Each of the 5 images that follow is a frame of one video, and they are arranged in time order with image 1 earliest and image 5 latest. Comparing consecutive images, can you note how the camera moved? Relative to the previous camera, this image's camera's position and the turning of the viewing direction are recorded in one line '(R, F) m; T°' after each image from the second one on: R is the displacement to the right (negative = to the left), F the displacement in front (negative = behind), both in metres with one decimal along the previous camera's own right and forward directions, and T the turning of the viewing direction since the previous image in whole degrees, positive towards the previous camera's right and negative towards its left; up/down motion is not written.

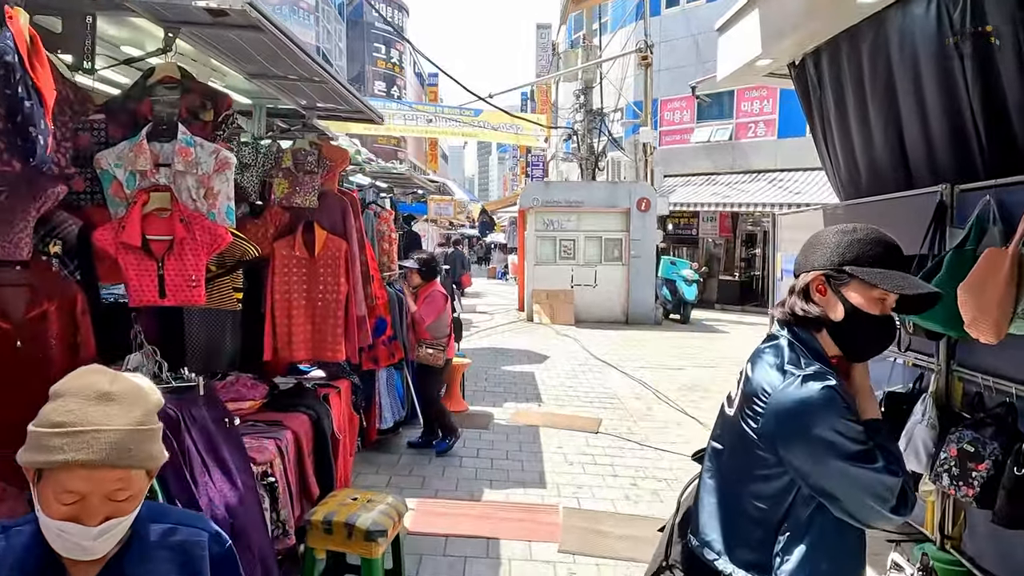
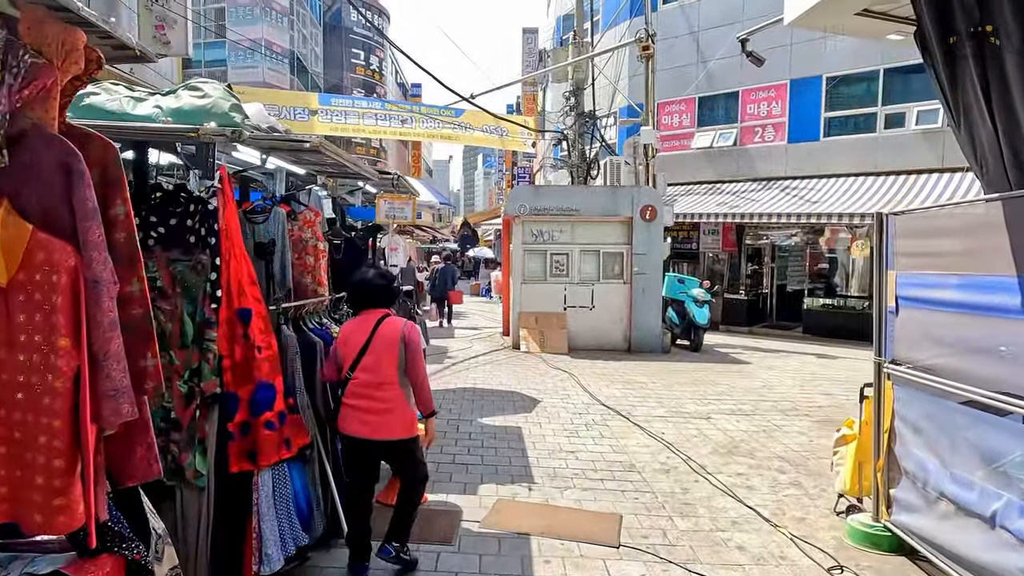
(+0.1, +1.9) m; +1°
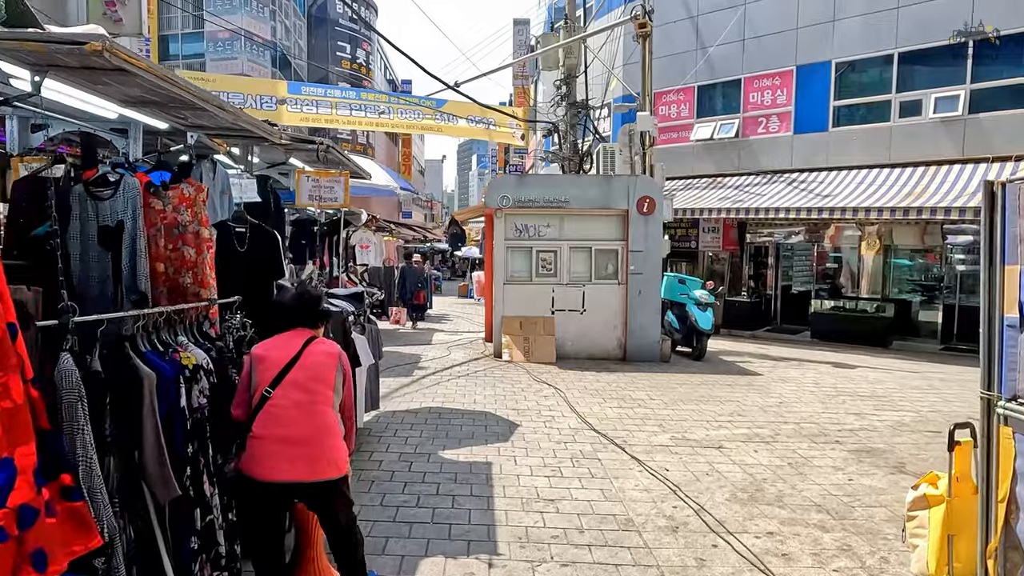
(+0.2, +1.2) m; 0°
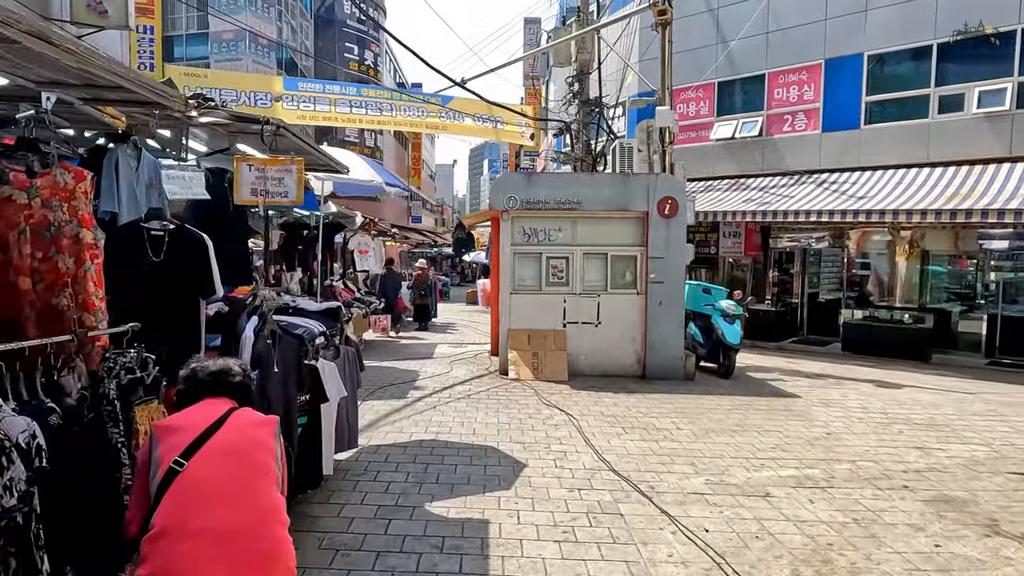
(+0.1, +0.9) m; -1°
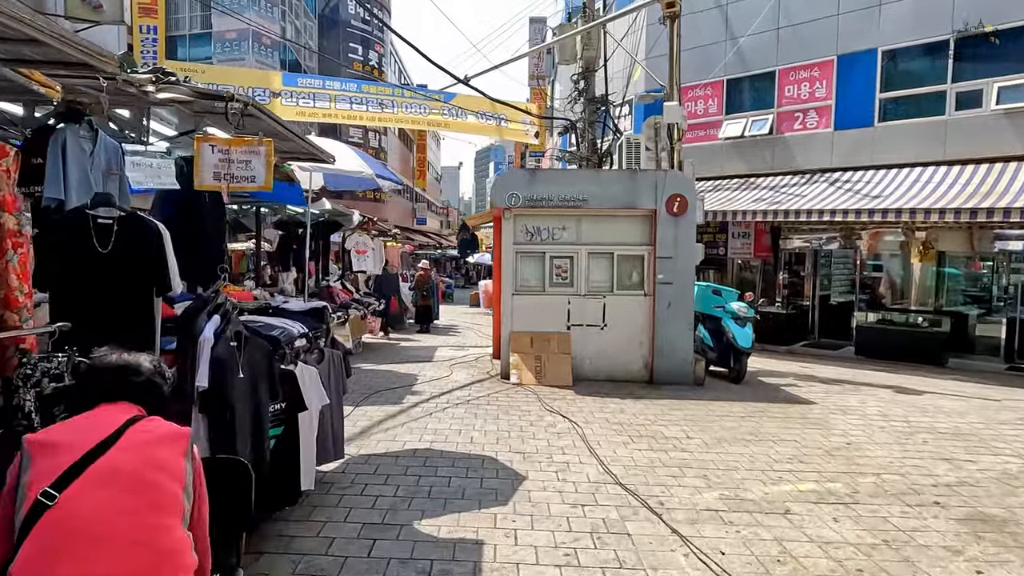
(0.0, +0.4) m; 0°
